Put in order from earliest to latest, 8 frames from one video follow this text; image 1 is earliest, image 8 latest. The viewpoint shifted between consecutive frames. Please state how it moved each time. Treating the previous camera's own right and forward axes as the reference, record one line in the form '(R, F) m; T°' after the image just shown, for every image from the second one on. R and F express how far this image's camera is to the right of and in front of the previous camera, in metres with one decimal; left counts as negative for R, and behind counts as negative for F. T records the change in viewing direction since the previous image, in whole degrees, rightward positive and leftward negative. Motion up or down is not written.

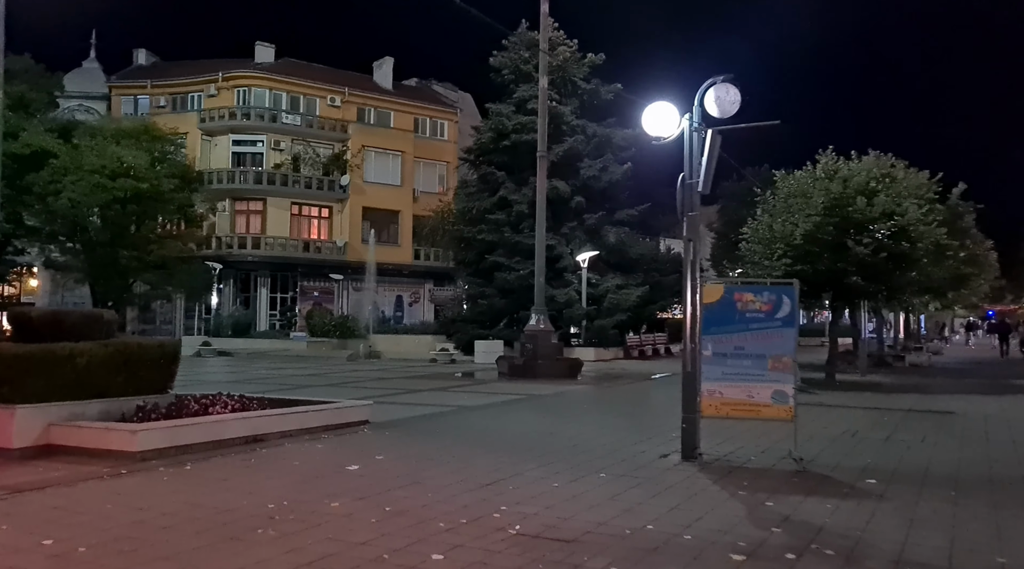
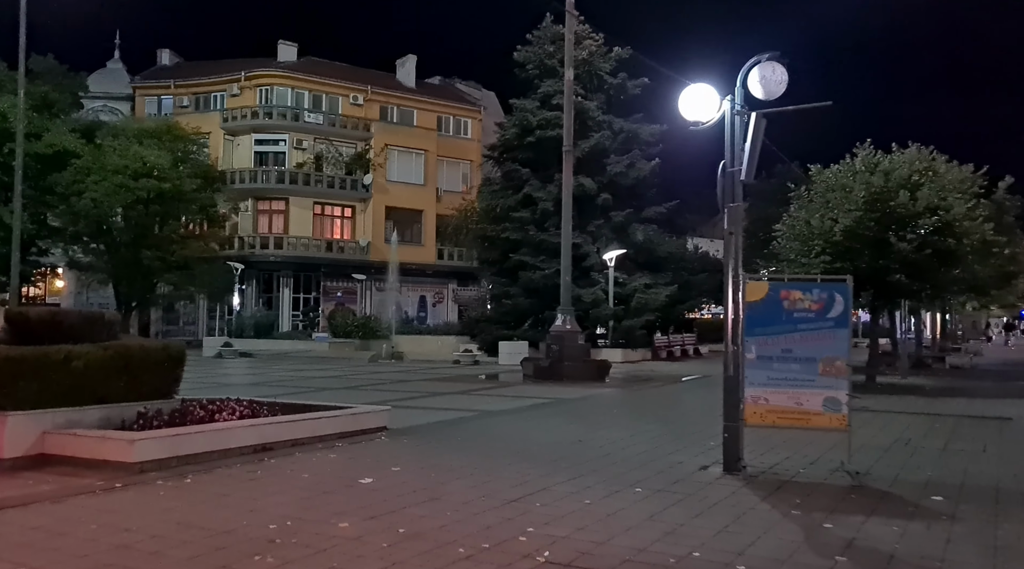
(0.0, +0.7) m; -2°
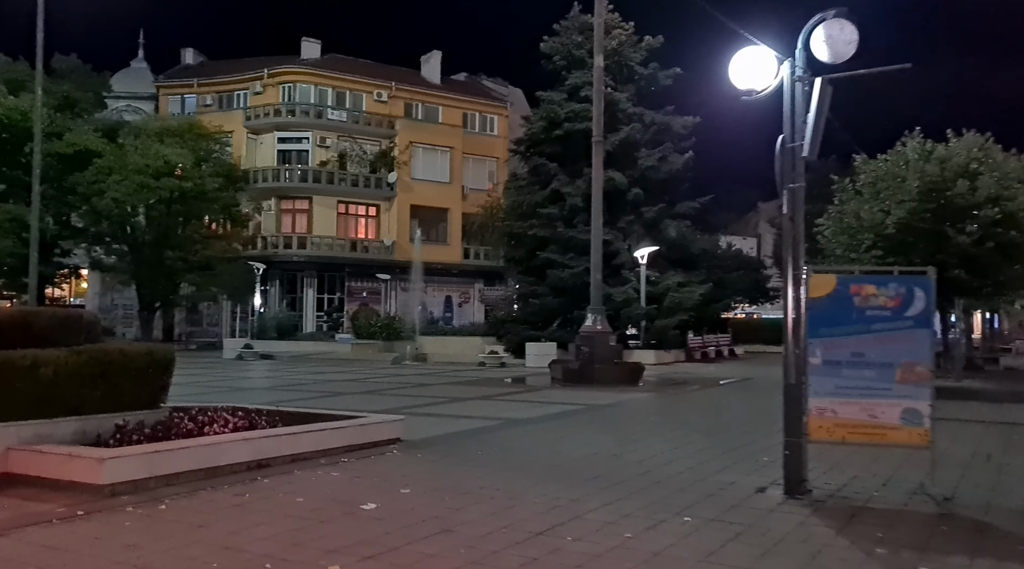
(0.0, +1.2) m; -2°
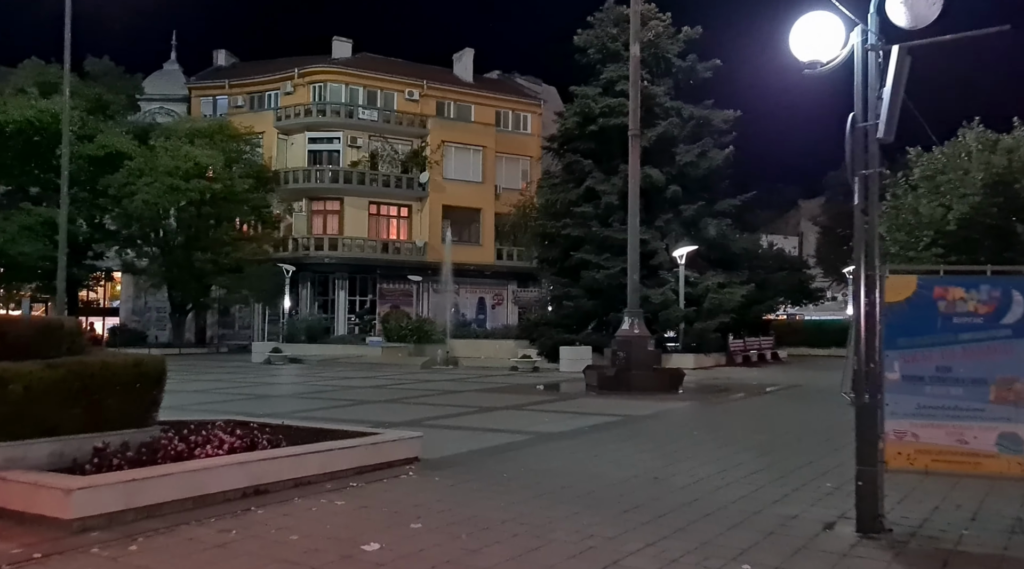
(+0.1, +1.0) m; -2°
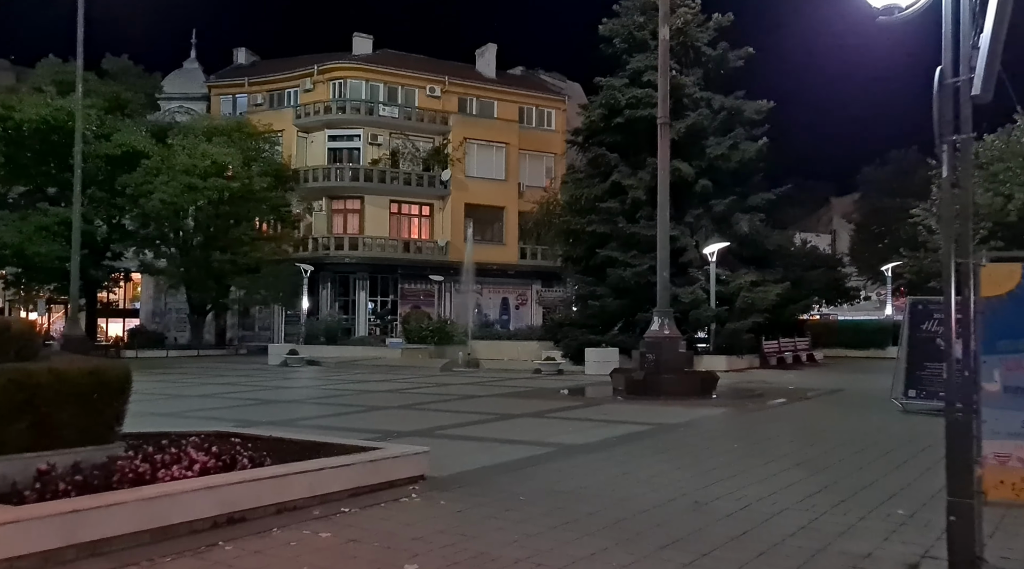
(+0.1, +1.1) m; -2°
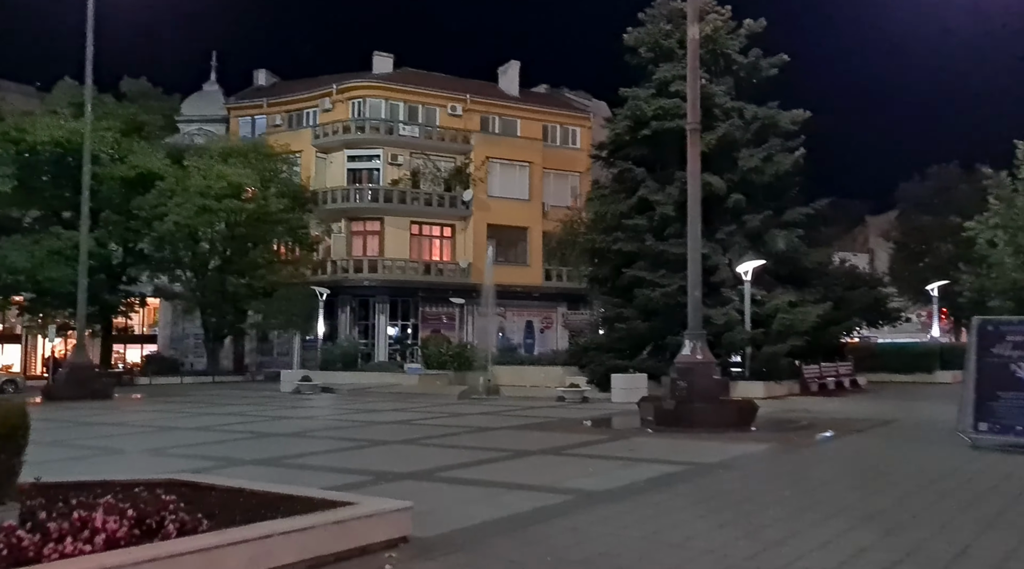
(+0.2, +1.6) m; -2°
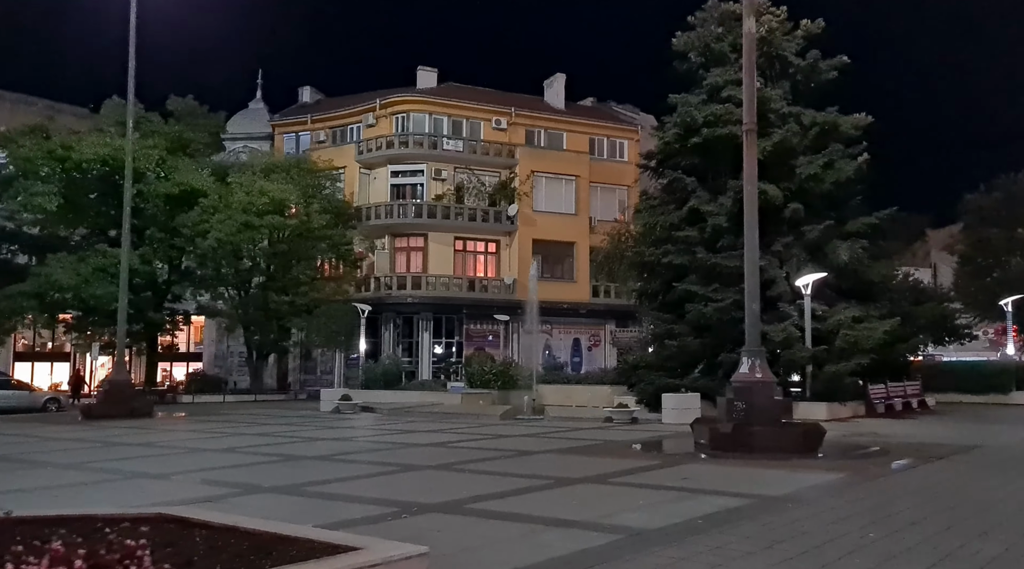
(+0.1, +1.1) m; -3°
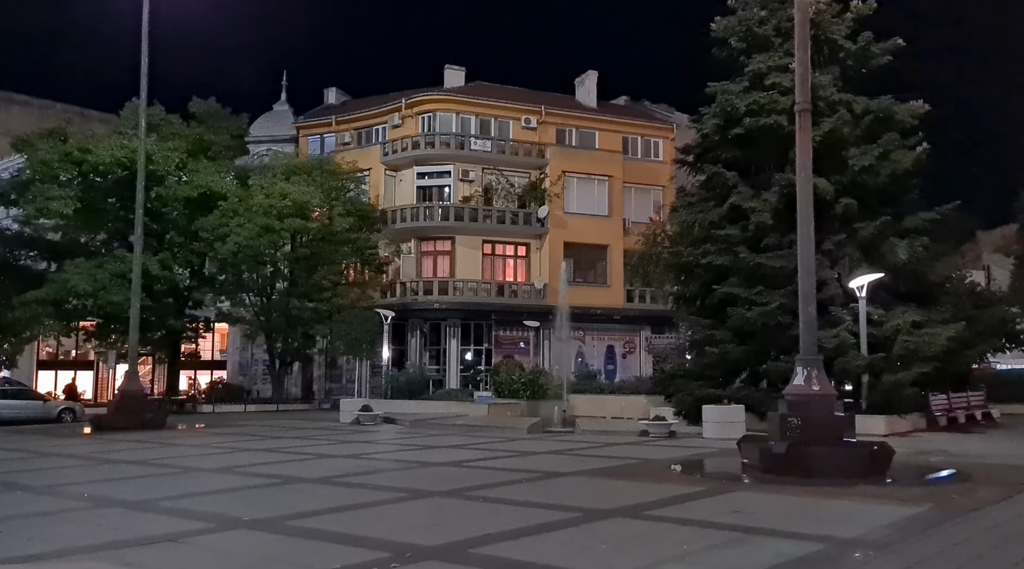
(+0.2, +1.7) m; -2°
